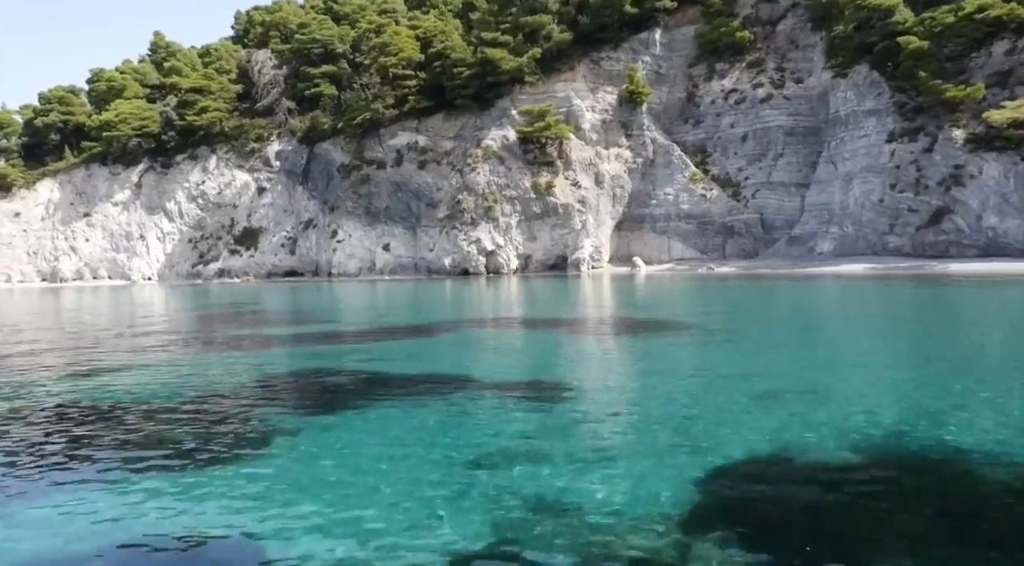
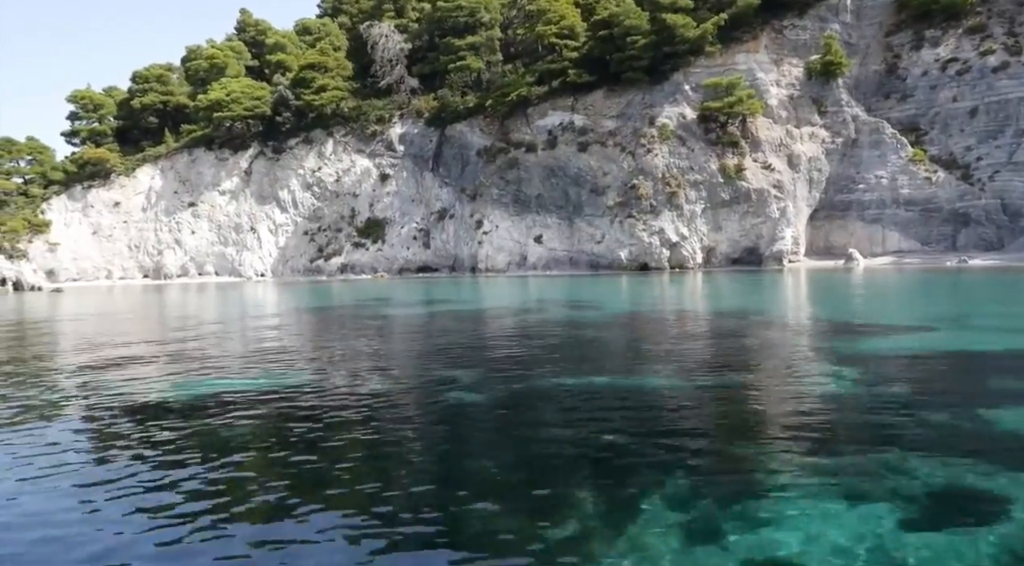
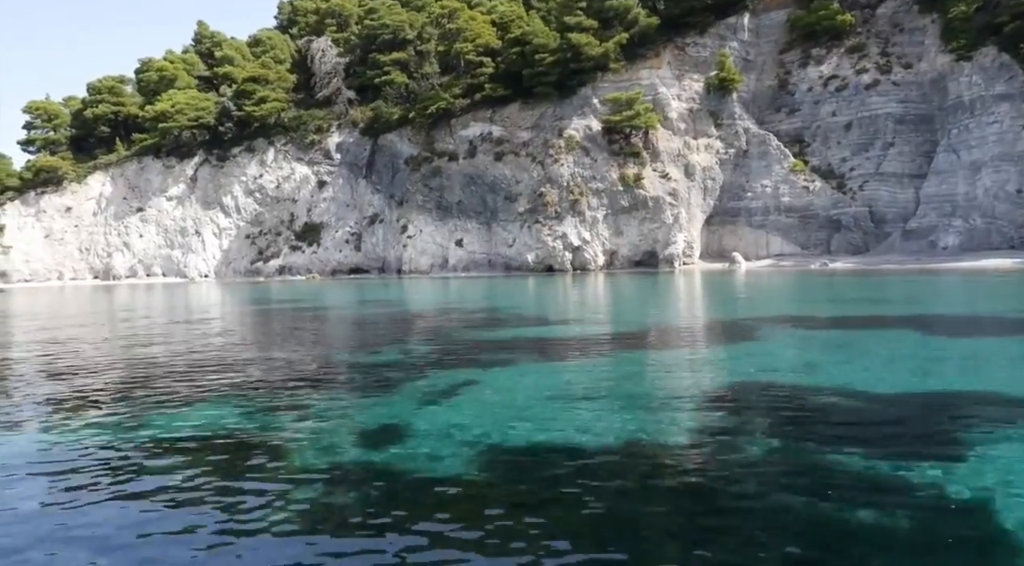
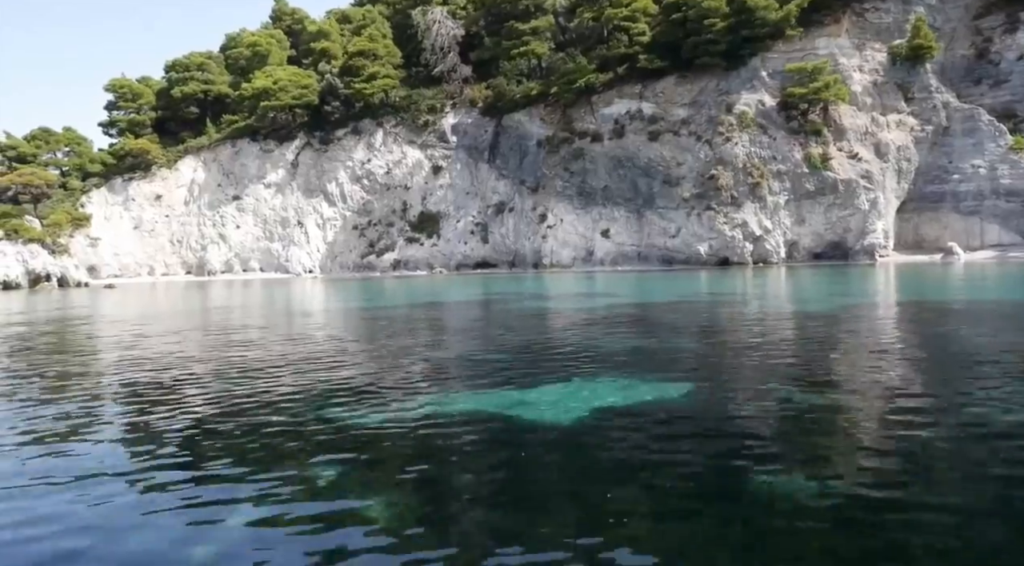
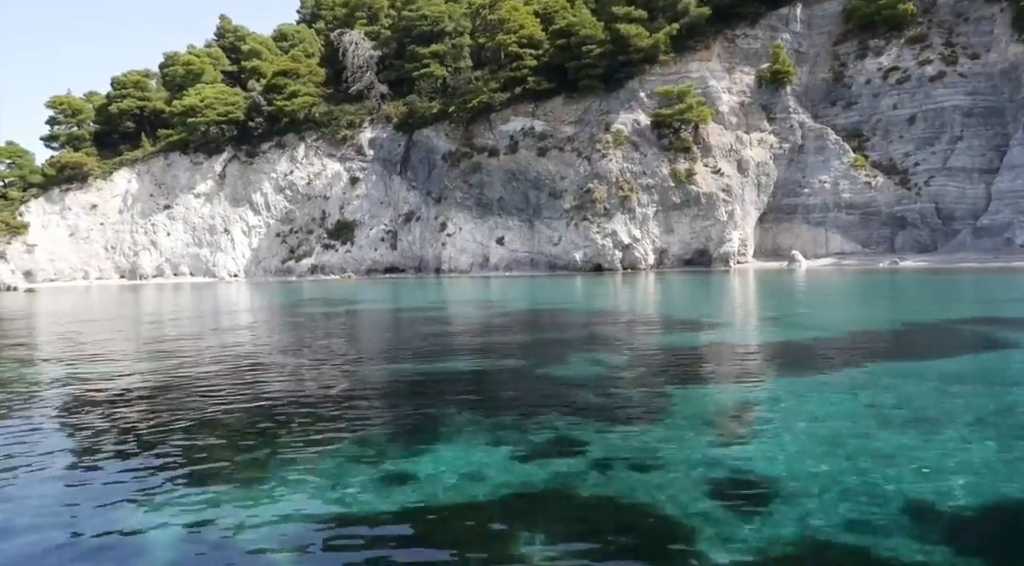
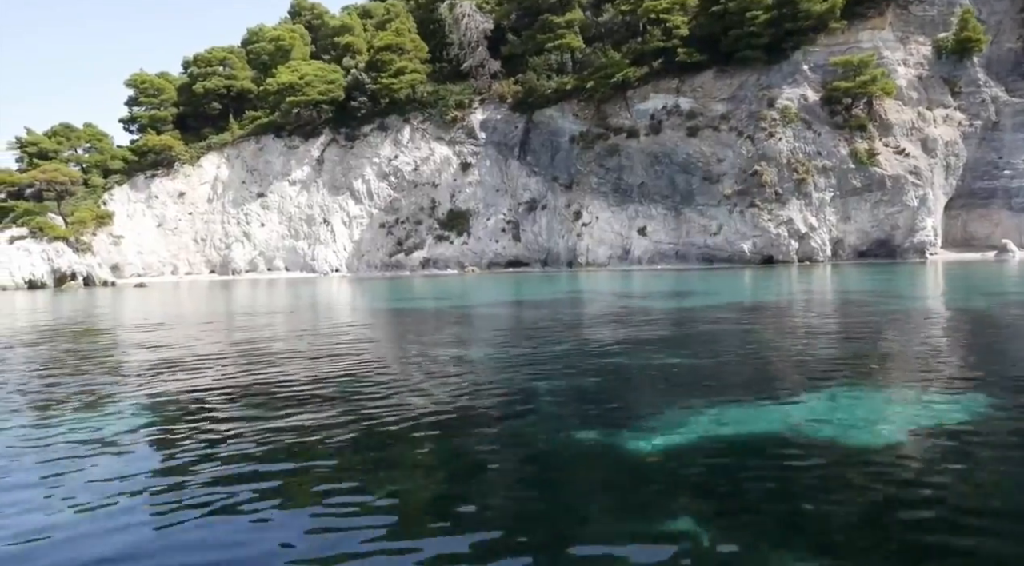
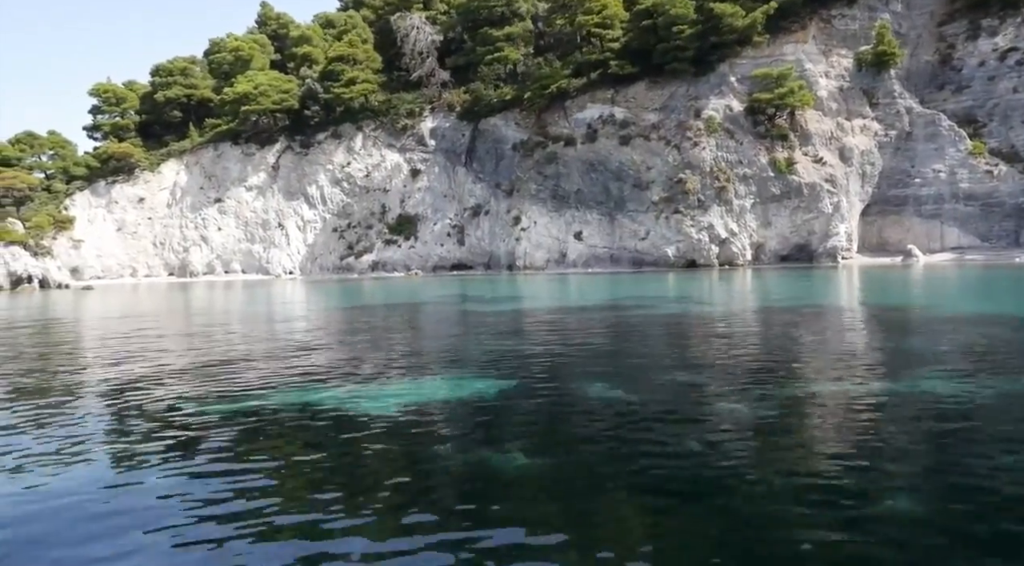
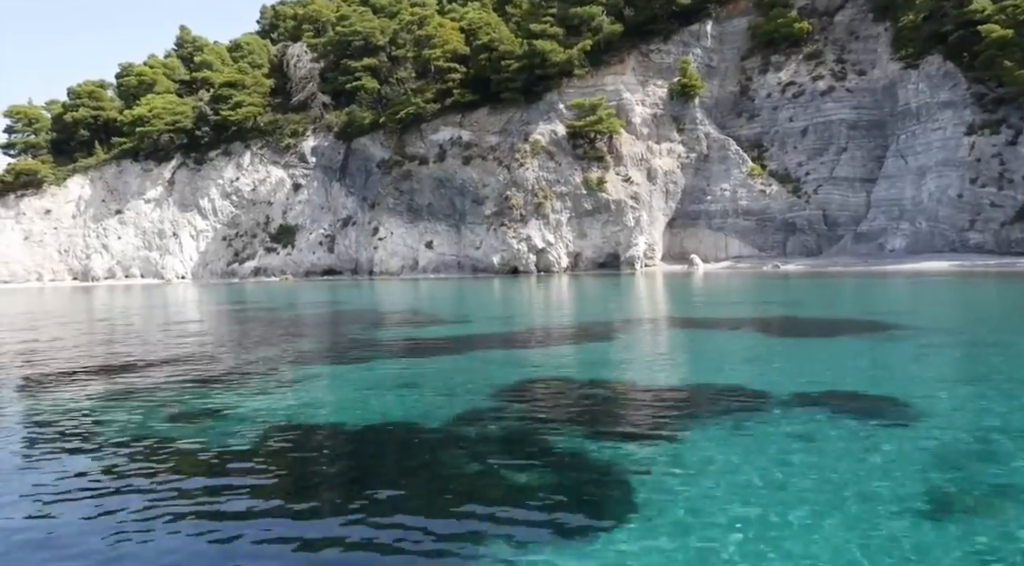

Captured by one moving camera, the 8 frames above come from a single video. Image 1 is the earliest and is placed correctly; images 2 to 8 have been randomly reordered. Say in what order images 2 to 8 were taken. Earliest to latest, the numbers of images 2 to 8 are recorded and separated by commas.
8, 3, 5, 2, 7, 4, 6
